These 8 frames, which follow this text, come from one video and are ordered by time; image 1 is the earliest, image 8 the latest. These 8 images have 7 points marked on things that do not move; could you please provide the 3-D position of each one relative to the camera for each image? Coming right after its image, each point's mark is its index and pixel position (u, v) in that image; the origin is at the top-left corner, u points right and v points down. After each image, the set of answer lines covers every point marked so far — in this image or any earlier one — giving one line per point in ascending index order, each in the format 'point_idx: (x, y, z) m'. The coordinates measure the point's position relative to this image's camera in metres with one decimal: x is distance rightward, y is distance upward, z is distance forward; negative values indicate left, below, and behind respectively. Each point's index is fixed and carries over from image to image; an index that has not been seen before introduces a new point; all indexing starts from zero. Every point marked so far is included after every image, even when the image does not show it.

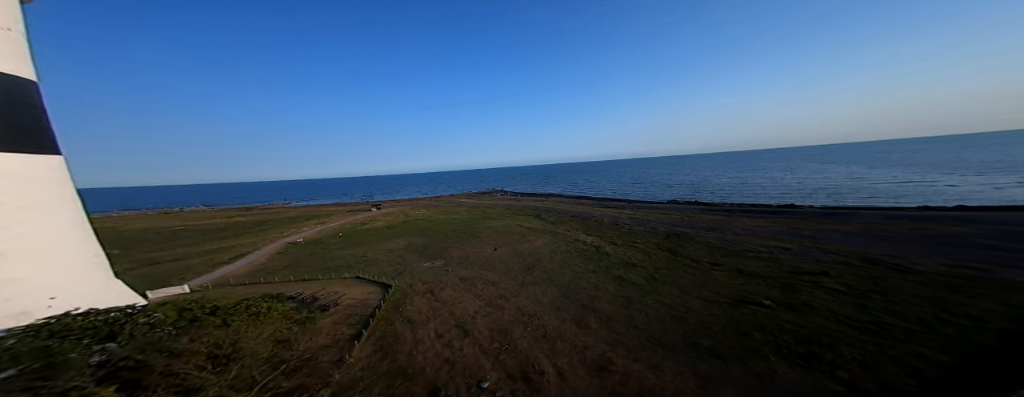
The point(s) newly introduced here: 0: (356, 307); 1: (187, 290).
0: (-8.4, -6.0, +15.9) m
1: (-22.2, -6.6, +19.5) m
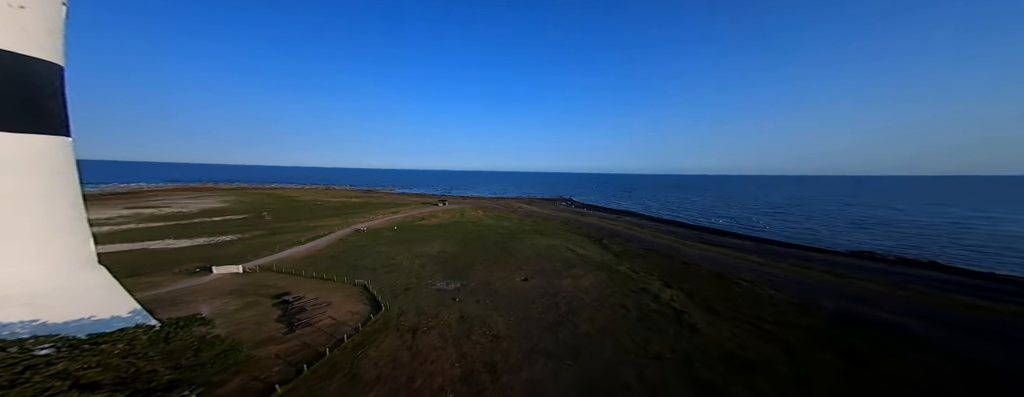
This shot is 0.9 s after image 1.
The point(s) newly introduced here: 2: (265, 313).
0: (-8.8, -6.3, +12.9) m
1: (-20.4, -5.6, +21.0) m
2: (-12.9, -6.0, +14.9) m
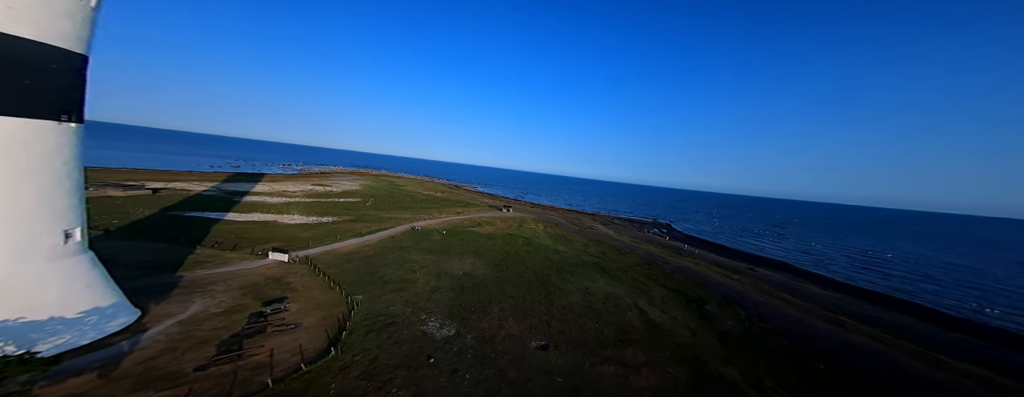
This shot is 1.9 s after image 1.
0: (-10.5, -6.7, +10.2) m
1: (-18.3, -5.0, +22.0) m
2: (-13.5, -6.1, +13.6) m
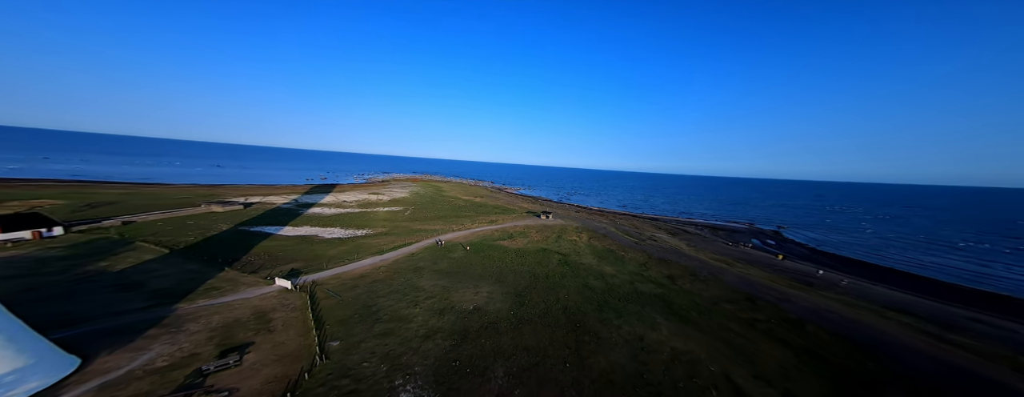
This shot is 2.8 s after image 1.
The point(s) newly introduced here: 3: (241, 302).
0: (-11.7, -8.1, +7.0) m
1: (-16.7, -6.5, +20.2) m
2: (-13.9, -7.5, +11.0) m
3: (-17.8, -6.7, +18.8) m
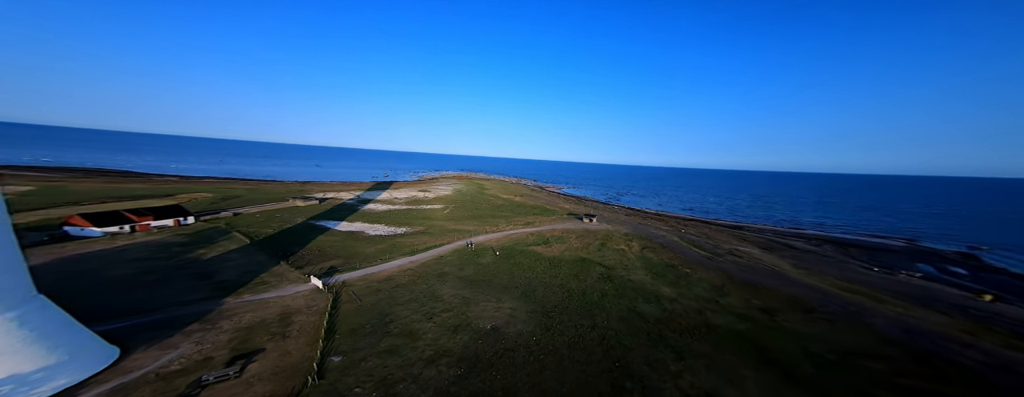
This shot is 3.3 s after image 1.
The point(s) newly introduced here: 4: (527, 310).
0: (-12.4, -8.4, +6.6) m
1: (-14.6, -6.6, +20.6) m
2: (-13.7, -7.7, +11.0) m
3: (-16.0, -6.8, +19.4) m
4: (+1.1, -6.5, +17.1) m
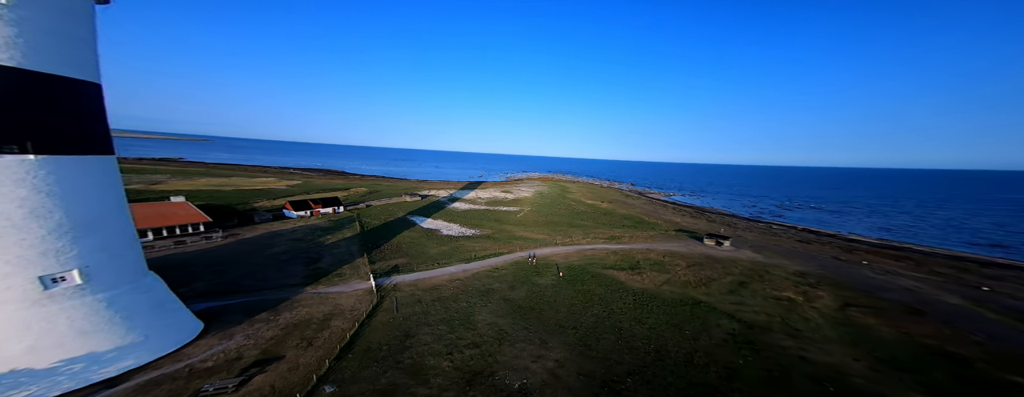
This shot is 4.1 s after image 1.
0: (-13.5, -8.2, +6.5) m
1: (-10.6, -6.5, +20.3) m
2: (-13.2, -7.5, +11.0) m
3: (-12.3, -6.6, +19.6) m
4: (+2.8, -6.8, +11.4) m
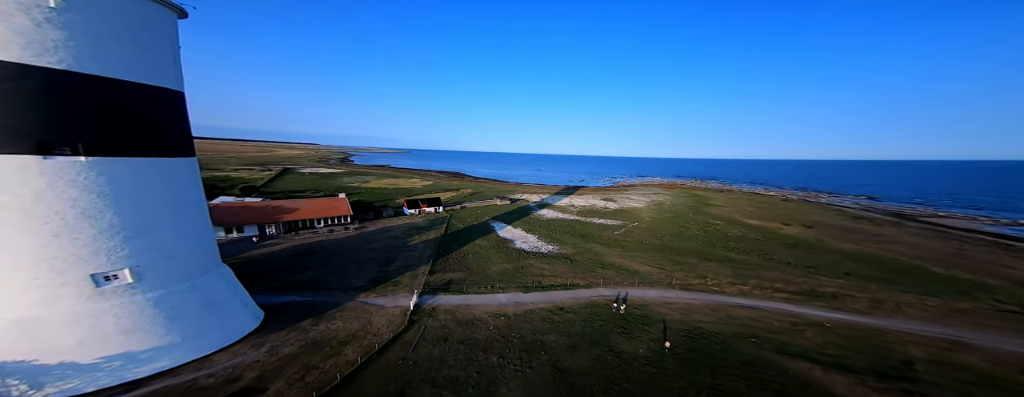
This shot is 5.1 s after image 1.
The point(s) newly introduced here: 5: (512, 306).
0: (-14.9, -8.1, +6.1) m
1: (-6.8, -6.7, +17.7) m
2: (-12.8, -7.5, +10.1) m
3: (-8.6, -6.8, +17.7) m
4: (+2.2, -7.4, +4.3) m
5: (0.0, -6.3, +17.0) m
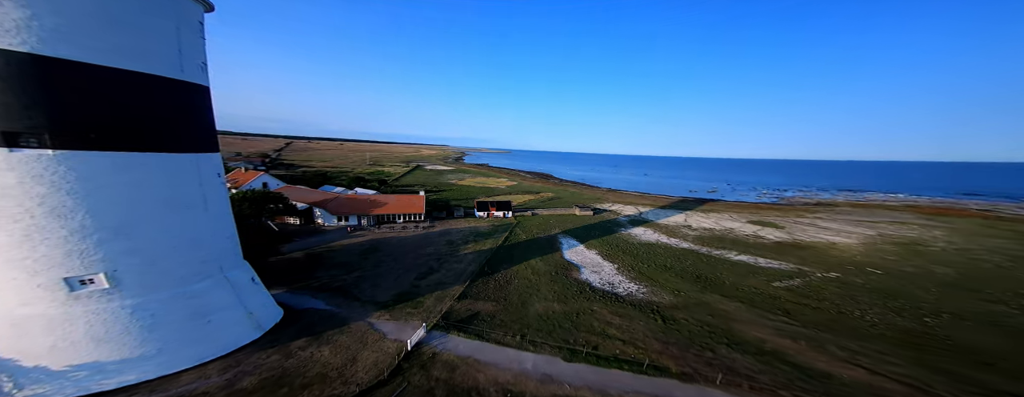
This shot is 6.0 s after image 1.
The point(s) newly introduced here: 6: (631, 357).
0: (-17.2, -7.8, +6.1) m
1: (-5.4, -7.1, +14.0) m
2: (-13.7, -7.4, +9.2) m
3: (-7.0, -7.1, +14.7) m
4: (-1.8, -8.1, -1.6) m
5: (+0.7, -7.1, +11.0) m
6: (+5.5, -6.6, +12.0) m
